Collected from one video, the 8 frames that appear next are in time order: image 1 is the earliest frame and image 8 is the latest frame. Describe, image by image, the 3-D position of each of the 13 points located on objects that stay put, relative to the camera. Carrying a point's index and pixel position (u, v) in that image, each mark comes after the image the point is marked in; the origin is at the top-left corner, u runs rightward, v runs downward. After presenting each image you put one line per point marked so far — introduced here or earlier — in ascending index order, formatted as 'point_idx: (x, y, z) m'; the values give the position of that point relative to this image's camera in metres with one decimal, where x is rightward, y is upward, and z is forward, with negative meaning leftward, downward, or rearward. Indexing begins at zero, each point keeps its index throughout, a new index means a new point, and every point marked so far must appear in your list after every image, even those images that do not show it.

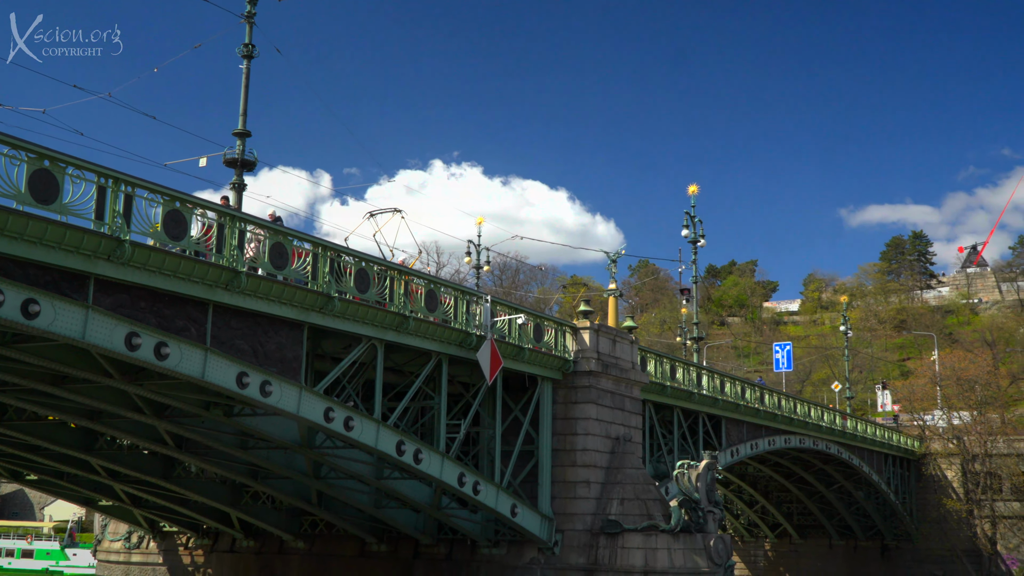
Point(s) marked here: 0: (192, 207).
0: (-3.8, +1.0, +13.1) m
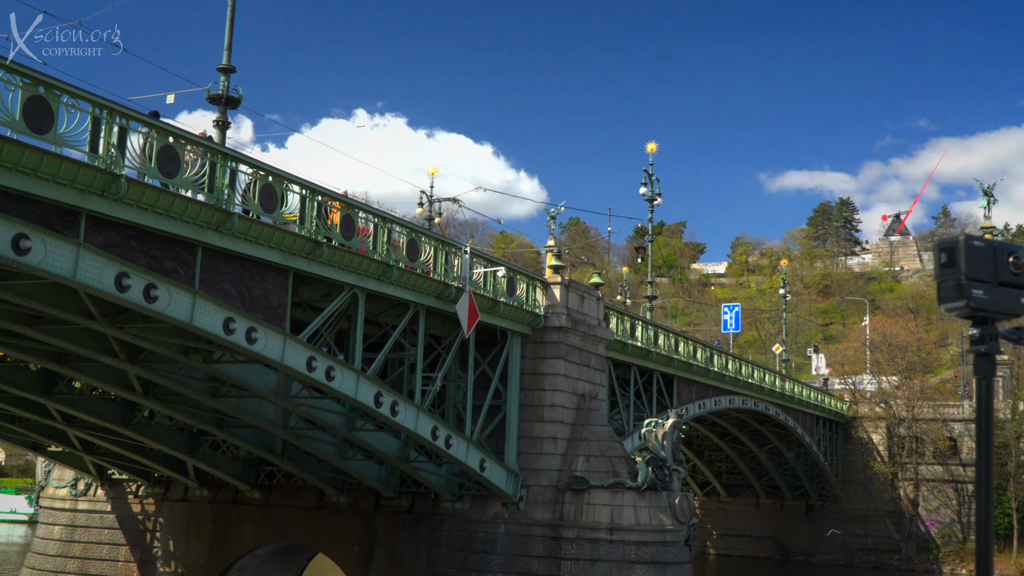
0: (-3.7, +1.7, +12.5) m
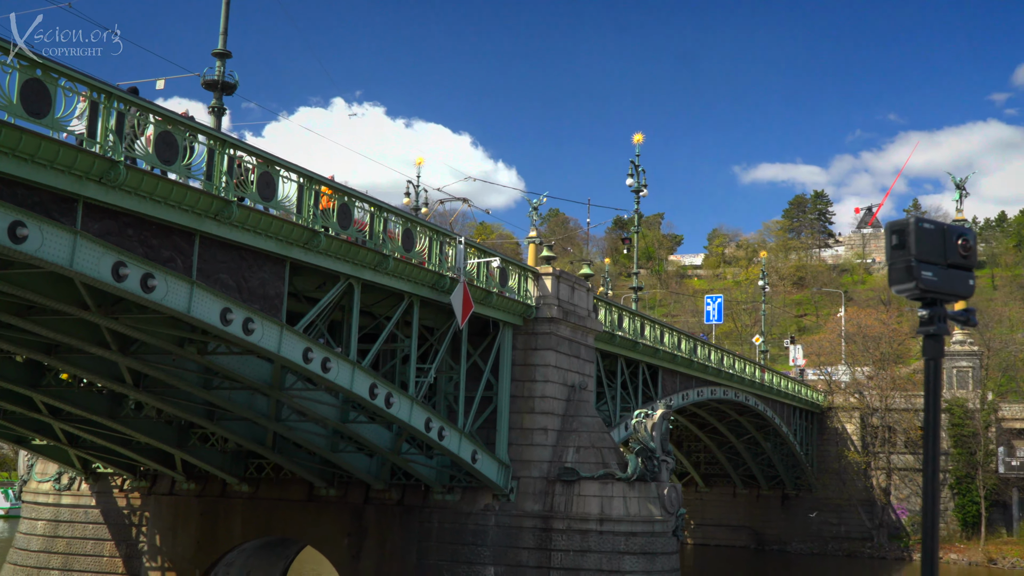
0: (-3.7, +1.8, +12.3) m
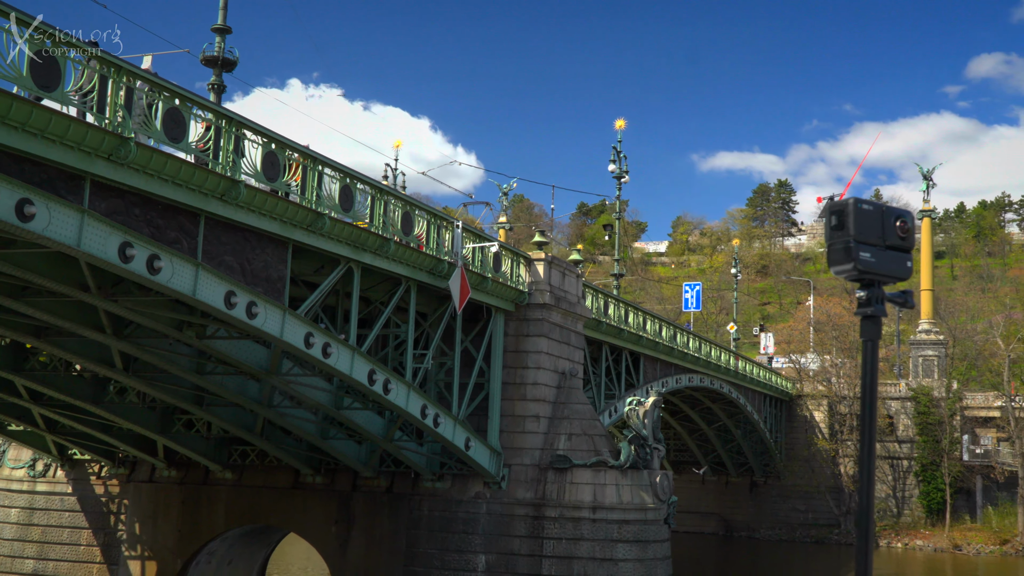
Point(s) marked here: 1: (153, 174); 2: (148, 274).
0: (-3.5, +2.0, +11.9) m
1: (-3.8, +1.2, +11.4) m
2: (-3.8, +0.2, +11.4) m
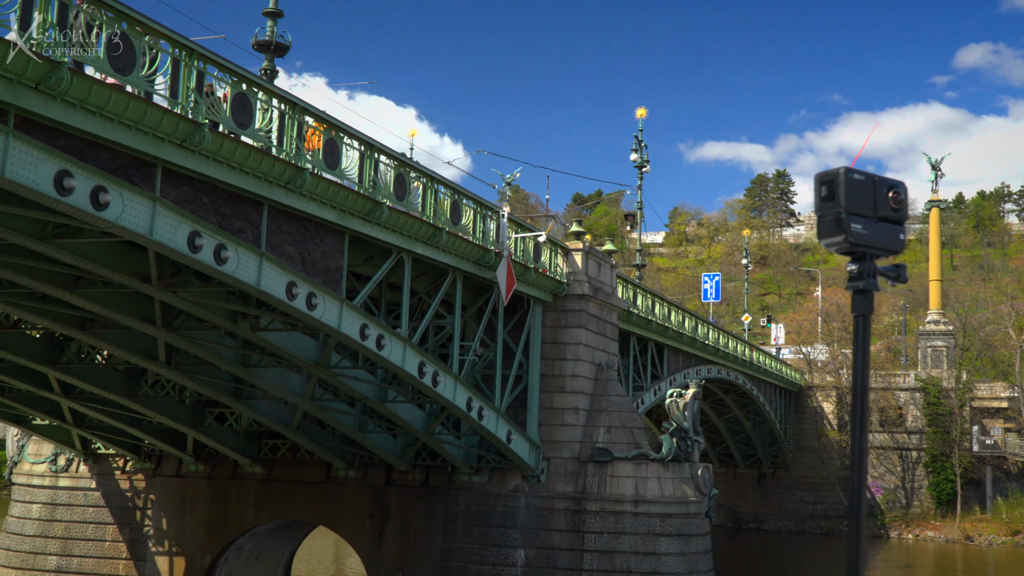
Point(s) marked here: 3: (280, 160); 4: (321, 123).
0: (-2.7, +2.1, +11.5) m
1: (-2.9, +1.3, +11.1) m
2: (-3.0, +0.2, +11.1) m
3: (-2.5, +1.4, +11.7) m
4: (-2.2, +1.9, +12.7) m
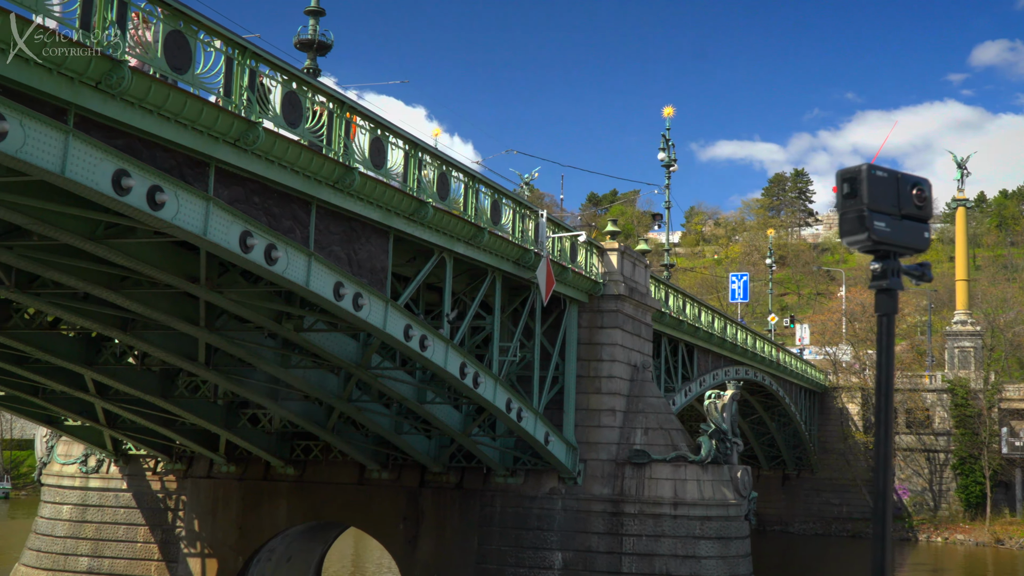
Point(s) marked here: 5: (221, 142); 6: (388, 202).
0: (-2.1, +2.1, +11.3) m
1: (-2.4, +1.3, +10.9) m
2: (-2.5, +0.2, +10.9) m
3: (-1.9, +1.4, +11.6) m
4: (-1.7, +1.9, +12.5) m
5: (-2.7, +1.4, +10.1) m
6: (-1.5, +1.0, +13.1) m
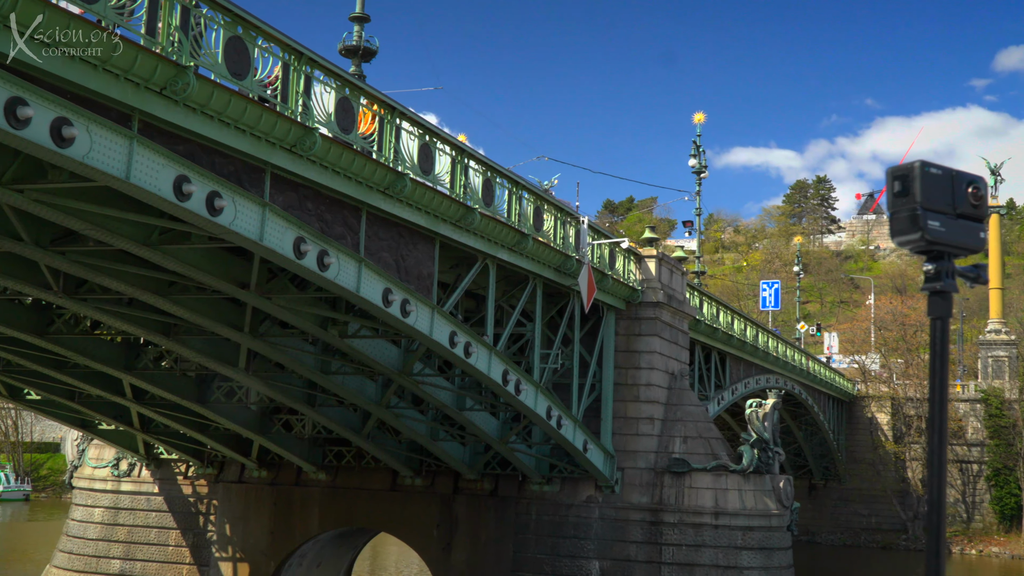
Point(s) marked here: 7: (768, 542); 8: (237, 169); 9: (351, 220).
0: (-1.6, +2.0, +11.3) m
1: (-1.9, +1.2, +10.9) m
2: (-1.9, +0.2, +10.9) m
3: (-1.4, +1.3, +11.5) m
4: (-1.1, +1.8, +12.5) m
5: (-2.2, +1.3, +10.1) m
6: (-0.9, +0.9, +13.0) m
7: (+4.6, -4.6, +20.0) m
8: (-2.5, +1.1, +9.9) m
9: (-1.8, +0.7, +11.8) m
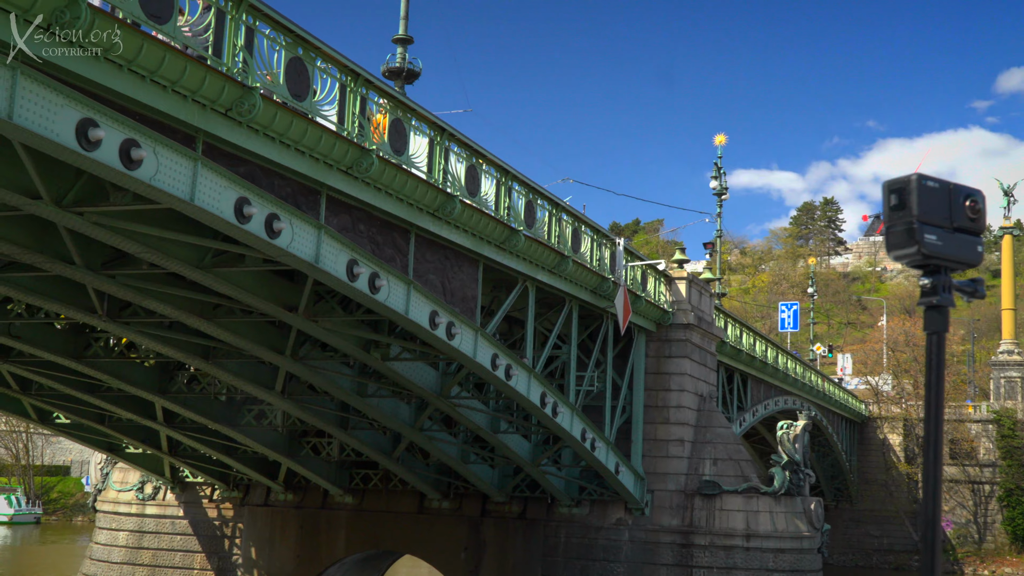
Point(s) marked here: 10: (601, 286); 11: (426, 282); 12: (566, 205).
0: (-1.0, +1.8, +11.3) m
1: (-1.3, +1.0, +10.9) m
2: (-1.4, 0.0, +10.8) m
3: (-0.9, +1.1, +11.5) m
4: (-0.6, +1.6, +12.5) m
5: (-1.7, +1.1, +10.1) m
6: (-0.4, +0.7, +13.0) m
7: (+5.2, -5.0, +19.8) m
8: (-2.0, +0.9, +9.9) m
9: (-1.2, +0.5, +11.8) m
10: (+1.4, 0.0, +16.9) m
11: (-1.0, +0.1, +12.5) m
12: (+0.7, +1.2, +15.5) m
